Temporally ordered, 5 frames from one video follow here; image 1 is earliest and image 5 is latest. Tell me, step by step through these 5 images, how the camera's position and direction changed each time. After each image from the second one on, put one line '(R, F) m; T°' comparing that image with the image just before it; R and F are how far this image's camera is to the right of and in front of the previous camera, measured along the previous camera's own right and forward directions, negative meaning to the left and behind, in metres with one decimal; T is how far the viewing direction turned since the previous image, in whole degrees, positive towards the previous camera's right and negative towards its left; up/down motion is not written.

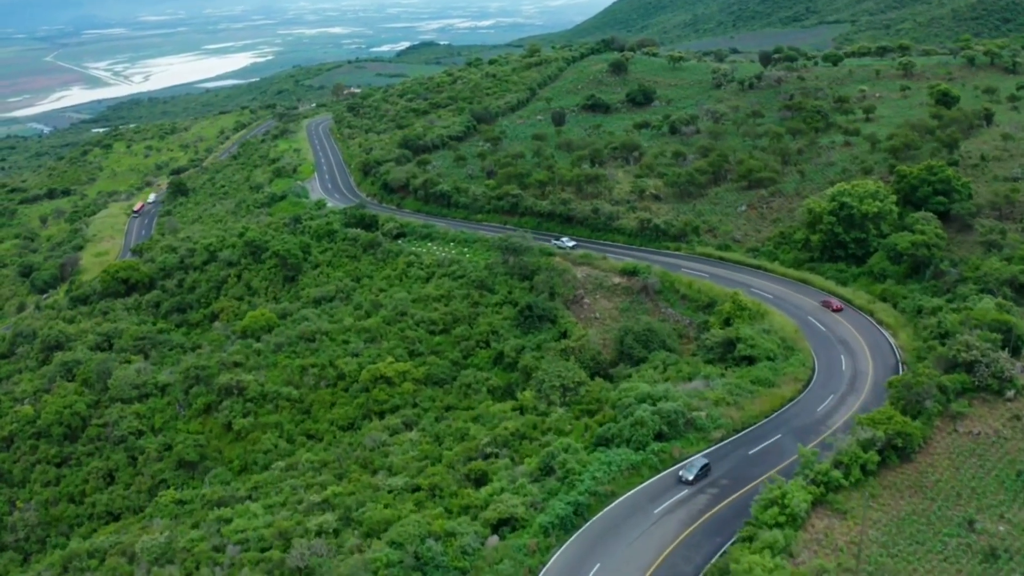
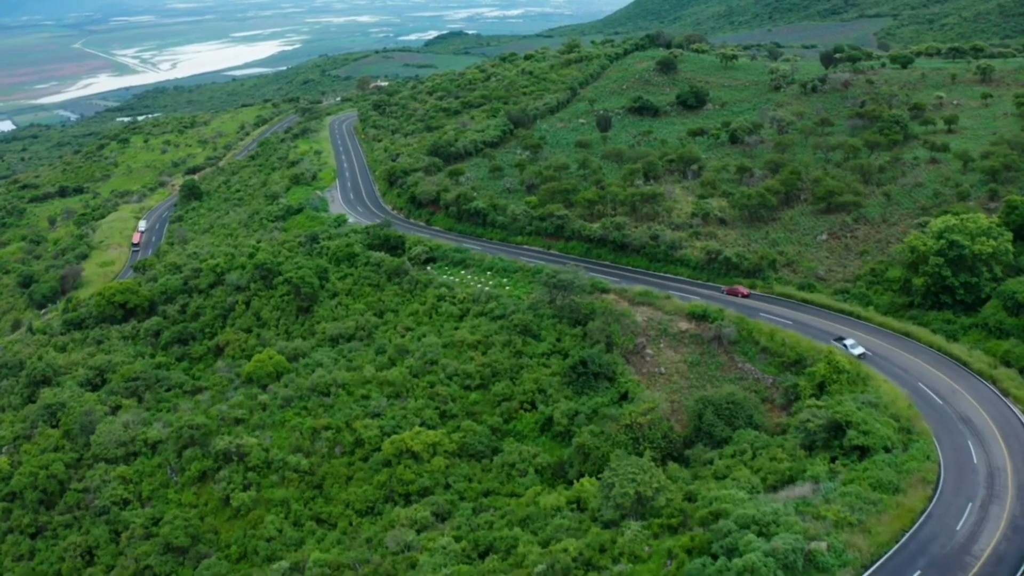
(-1.4, +6.6) m; -2°
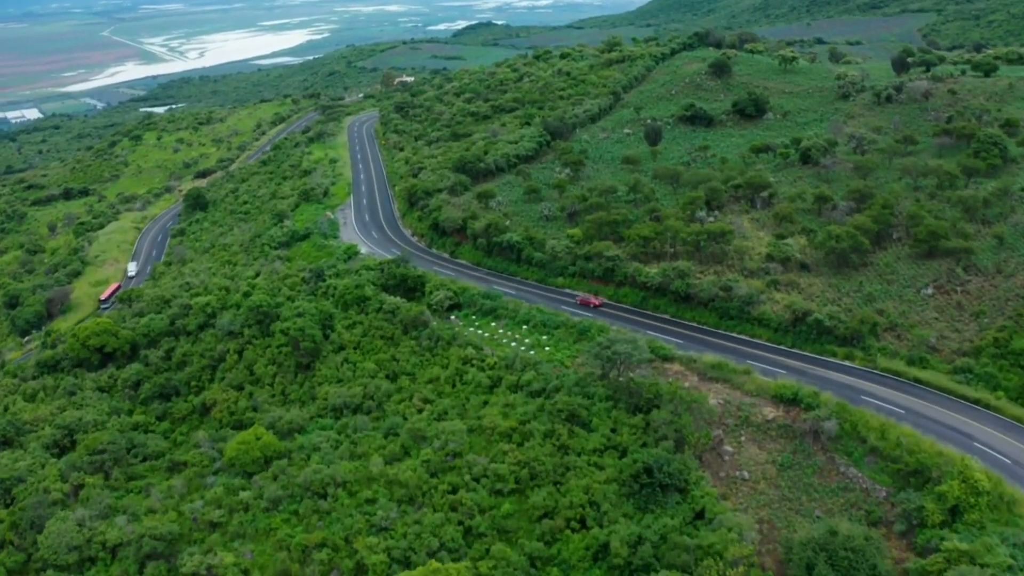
(-0.9, +7.5) m; -2°
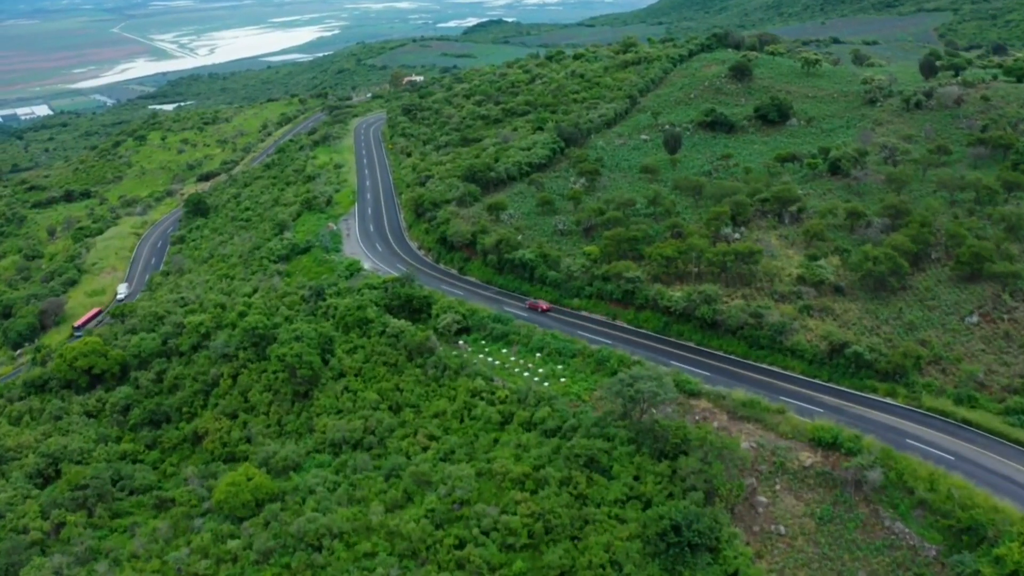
(-0.2, +2.6) m; -1°
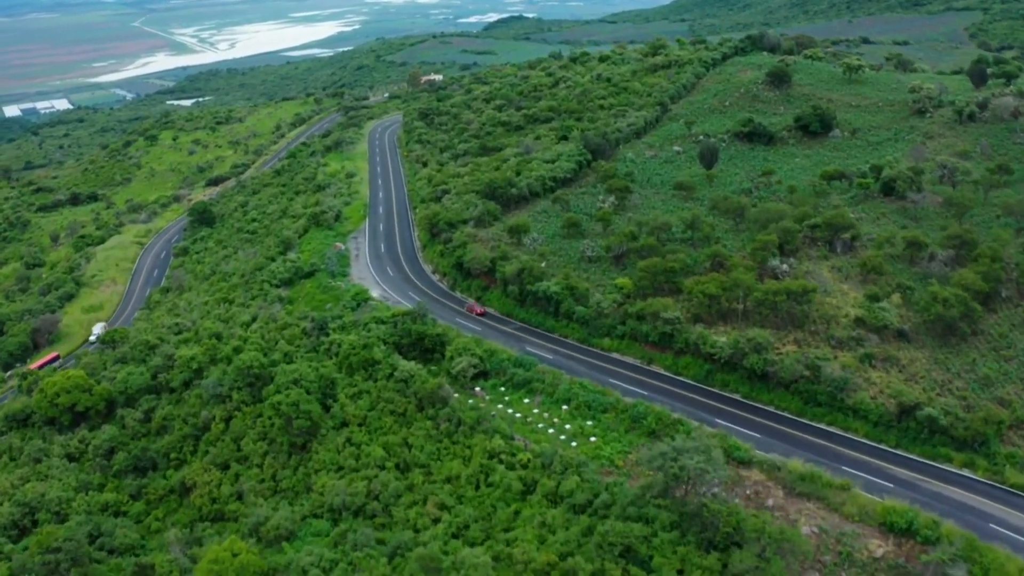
(-0.3, +3.9) m; -1°
